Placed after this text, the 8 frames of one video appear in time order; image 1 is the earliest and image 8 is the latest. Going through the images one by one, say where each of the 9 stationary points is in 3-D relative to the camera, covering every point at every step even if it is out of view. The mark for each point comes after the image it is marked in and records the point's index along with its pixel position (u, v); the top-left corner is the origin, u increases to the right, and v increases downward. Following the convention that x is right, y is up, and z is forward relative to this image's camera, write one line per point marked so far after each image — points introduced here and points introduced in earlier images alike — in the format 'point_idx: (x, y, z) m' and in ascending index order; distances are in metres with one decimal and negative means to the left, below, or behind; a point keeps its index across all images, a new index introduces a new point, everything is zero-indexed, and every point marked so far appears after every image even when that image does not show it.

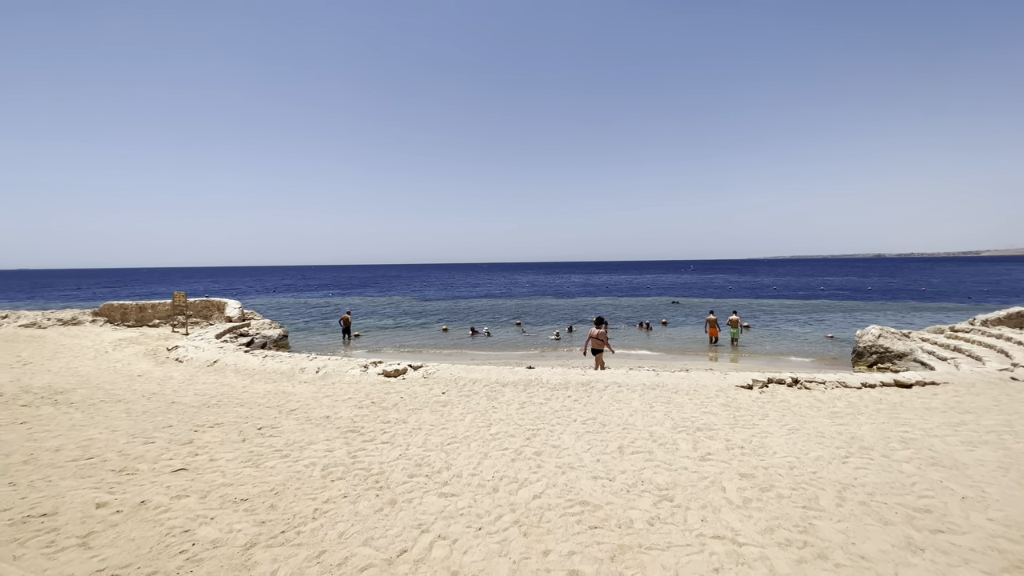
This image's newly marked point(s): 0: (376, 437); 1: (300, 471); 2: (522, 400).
0: (-2.1, -2.4, +7.2) m
1: (-2.7, -2.4, +5.9) m
2: (+0.3, -2.3, +9.4) m
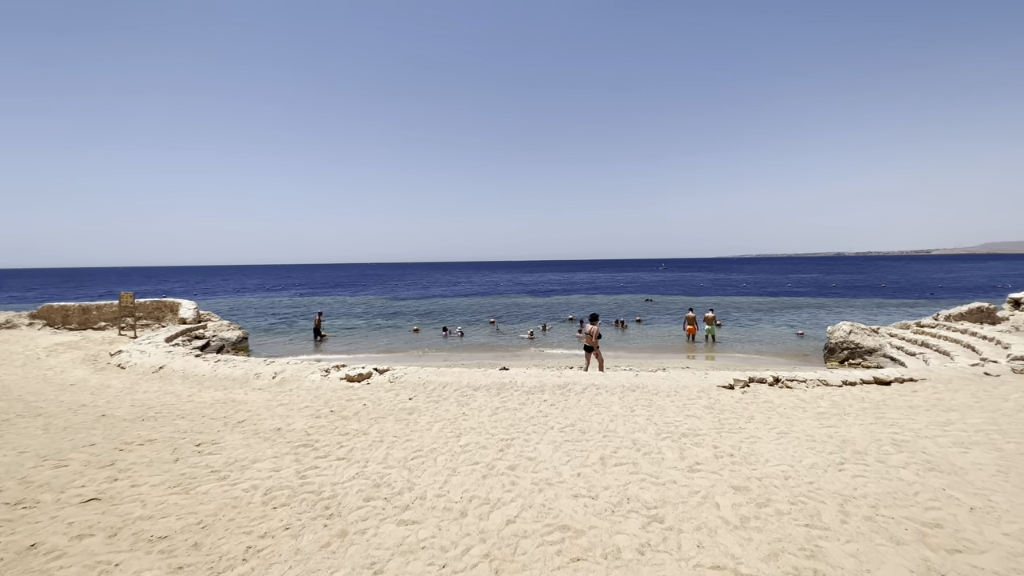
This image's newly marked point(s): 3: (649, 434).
0: (-2.6, -2.4, +6.5) m
1: (-3.2, -2.4, +5.2) m
2: (-0.3, -2.3, +8.7) m
3: (+2.1, -2.3, +6.9) m
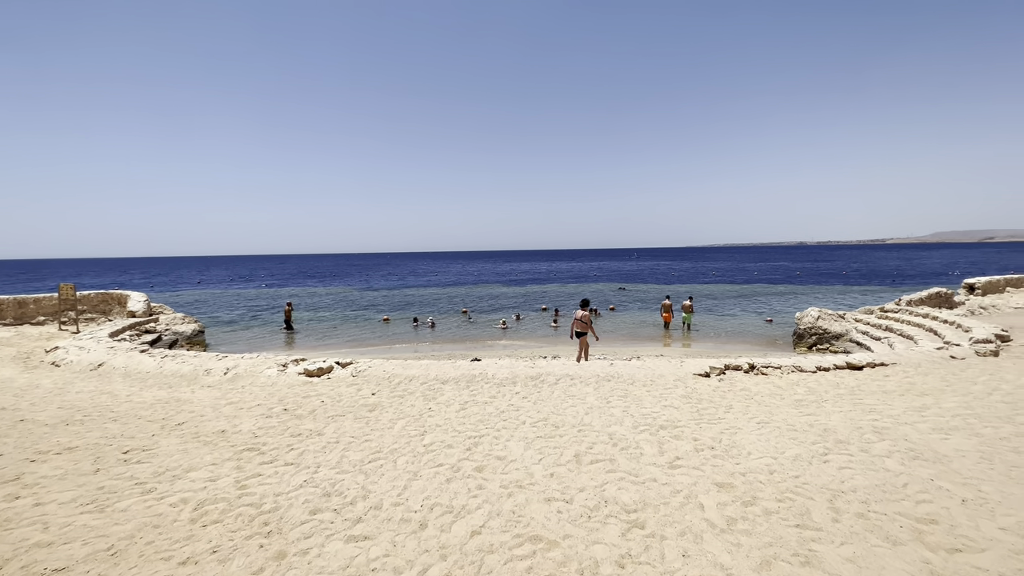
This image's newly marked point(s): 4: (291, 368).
0: (-3.1, -2.2, +5.9) m
1: (-3.5, -2.3, +4.5) m
2: (-0.9, -2.0, +8.2) m
3: (+1.6, -2.0, +6.5) m
4: (-5.4, -2.0, +11.0) m
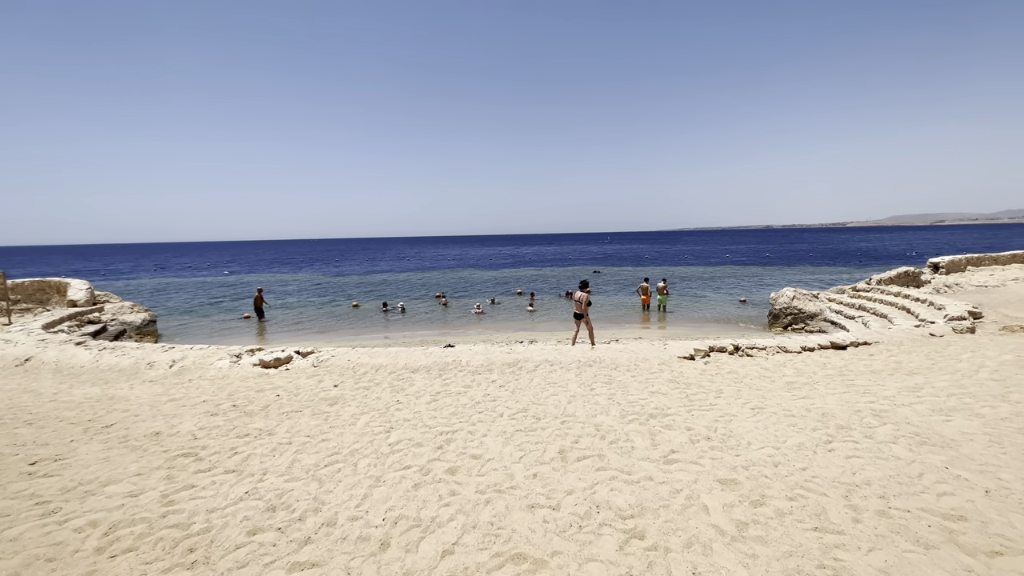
0: (-3.3, -2.0, +5.1) m
1: (-3.7, -2.1, +3.7) m
2: (-1.3, -1.7, +7.6) m
3: (+1.3, -1.7, +6.0) m
4: (-6.0, -1.6, +10.1) m
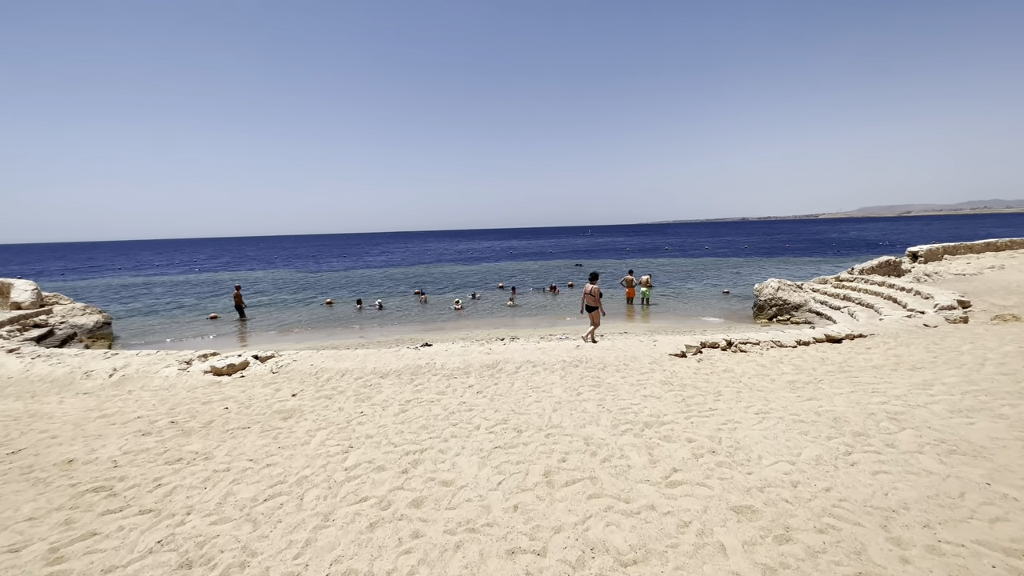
0: (-3.5, -2.0, +4.2) m
1: (-3.8, -2.1, +2.8) m
2: (-1.6, -1.7, +6.8) m
3: (+1.1, -1.7, +5.3) m
4: (-6.4, -1.6, +9.1) m
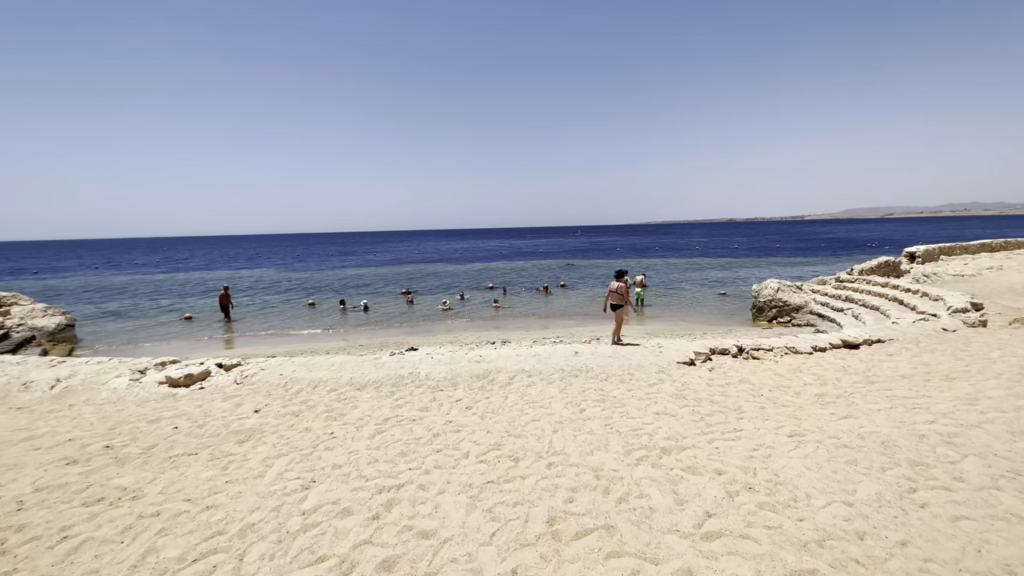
0: (-3.6, -2.0, +3.3) m
1: (-3.8, -2.1, +1.9) m
2: (-1.7, -1.7, +5.9) m
3: (+1.0, -1.7, +4.5) m
4: (-6.5, -1.6, +8.1) m
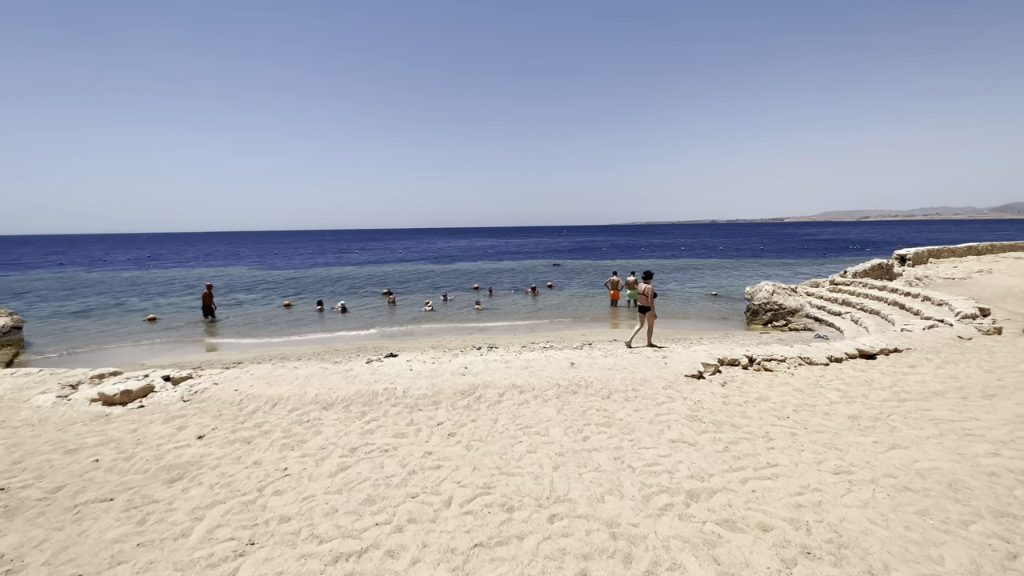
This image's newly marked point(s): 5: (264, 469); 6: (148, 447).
0: (-3.6, -2.1, +2.3) m
1: (-3.8, -2.2, +0.9) m
2: (-1.8, -1.7, +5.0) m
3: (+1.0, -1.7, +3.6) m
4: (-6.7, -1.6, +7.0) m
5: (-2.5, -1.8, +4.5) m
6: (-4.2, -1.9, +5.2) m
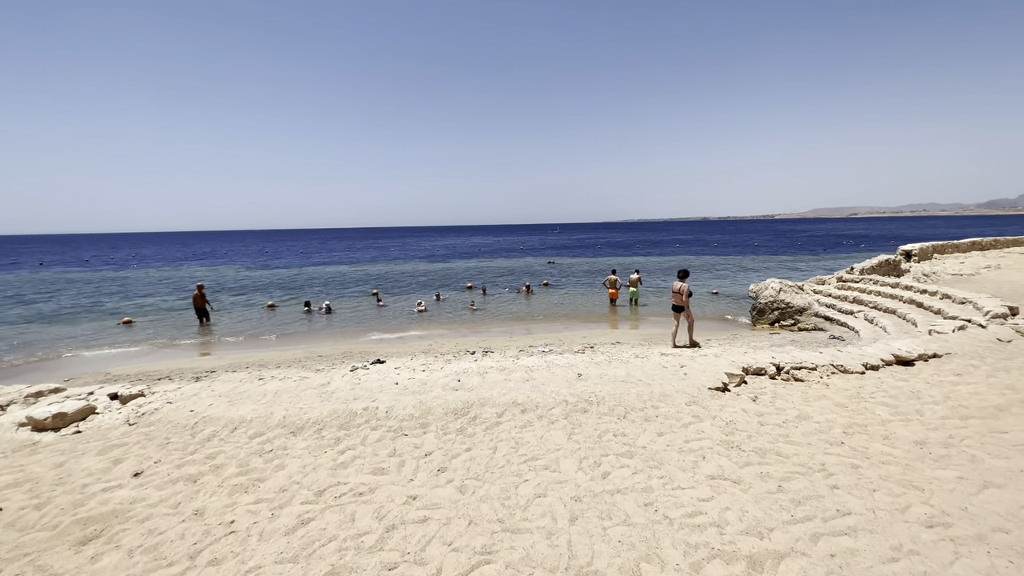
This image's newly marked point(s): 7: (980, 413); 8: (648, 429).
0: (-3.5, -2.1, +1.3) m
1: (-3.7, -2.2, -0.1) m
2: (-1.8, -1.8, +4.0) m
3: (+1.0, -1.8, +2.8) m
4: (-6.7, -1.7, +6.0) m
5: (-2.4, -1.9, +3.6) m
6: (-4.2, -1.9, +4.3) m
7: (+5.5, -1.4, +5.3) m
8: (+1.5, -1.5, +4.9) m
